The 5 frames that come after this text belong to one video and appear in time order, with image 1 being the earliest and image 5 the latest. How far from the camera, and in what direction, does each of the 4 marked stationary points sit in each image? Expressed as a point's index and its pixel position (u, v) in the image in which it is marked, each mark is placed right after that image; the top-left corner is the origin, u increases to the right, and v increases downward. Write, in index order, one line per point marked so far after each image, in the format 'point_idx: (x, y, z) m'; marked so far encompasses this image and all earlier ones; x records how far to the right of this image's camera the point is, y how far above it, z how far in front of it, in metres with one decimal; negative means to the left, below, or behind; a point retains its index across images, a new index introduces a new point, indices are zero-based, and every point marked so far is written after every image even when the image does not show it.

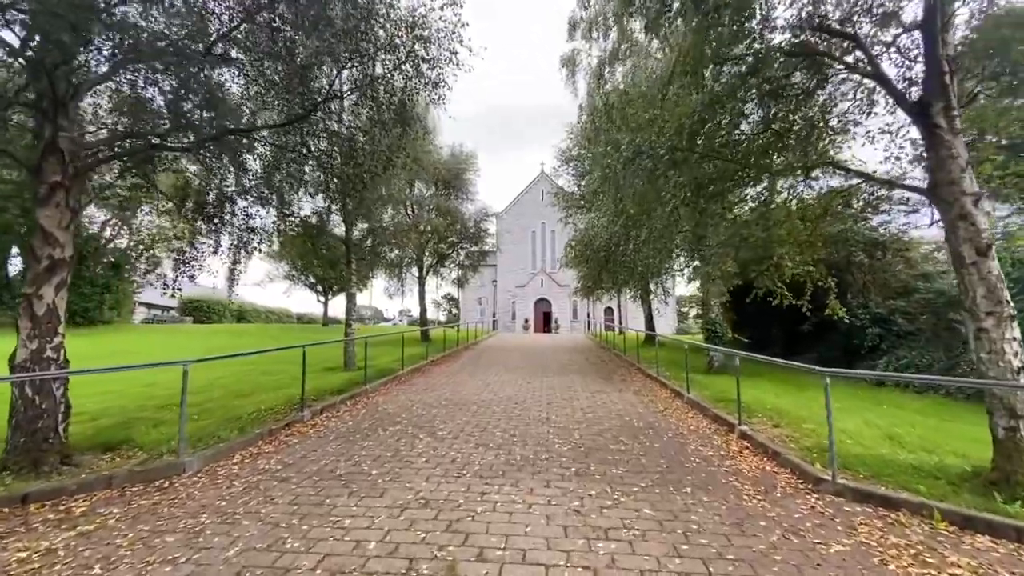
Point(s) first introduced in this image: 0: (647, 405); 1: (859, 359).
0: (+2.5, -2.2, +9.0) m
1: (+10.2, -2.1, +14.2) m
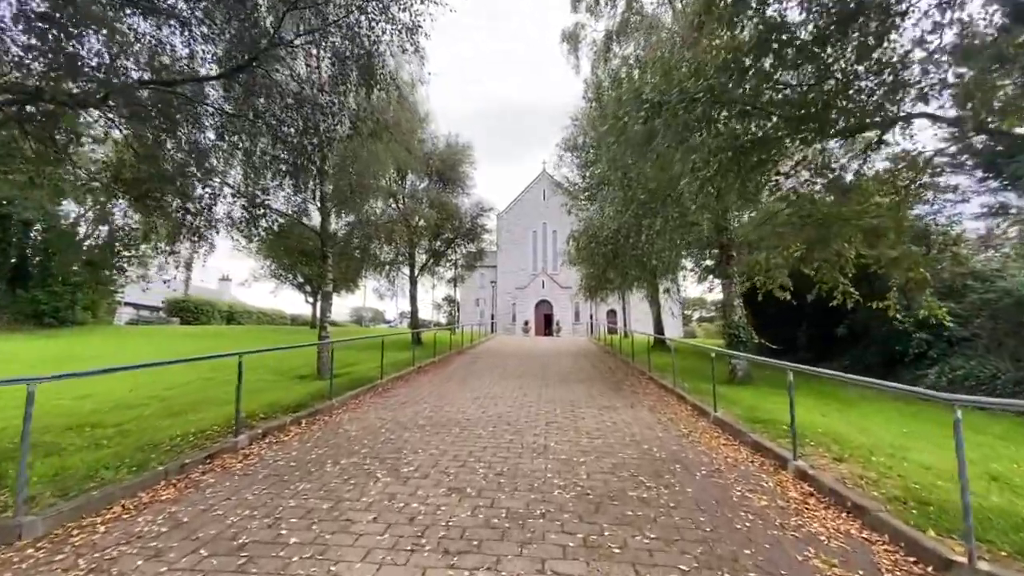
0: (+2.4, -2.1, +7.4) m
1: (+10.0, -2.1, +12.5) m
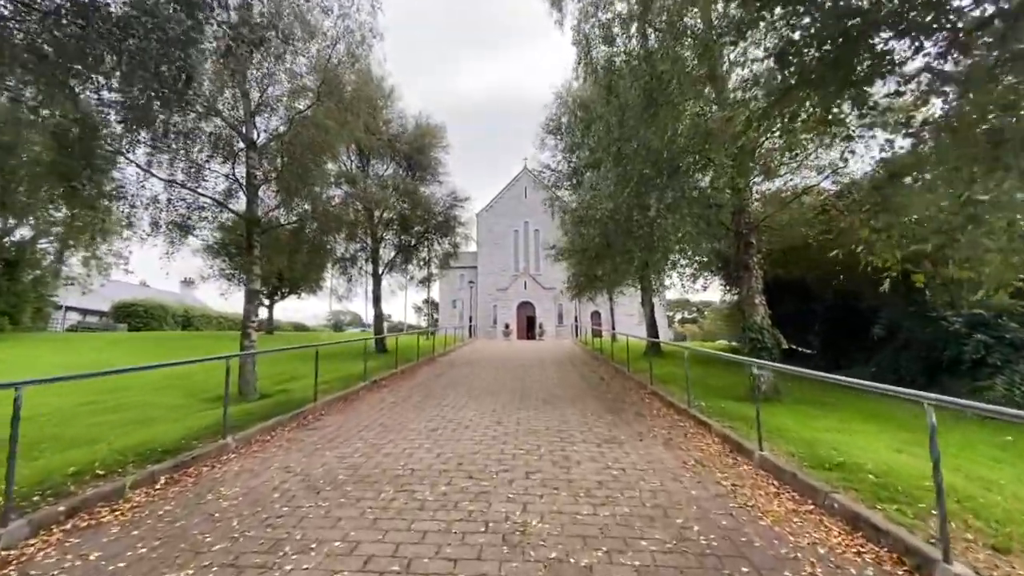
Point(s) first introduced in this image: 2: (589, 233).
0: (+2.0, -2.0, +5.1) m
1: (+9.5, -1.9, +10.5) m
2: (+2.2, +1.6, +13.7) m
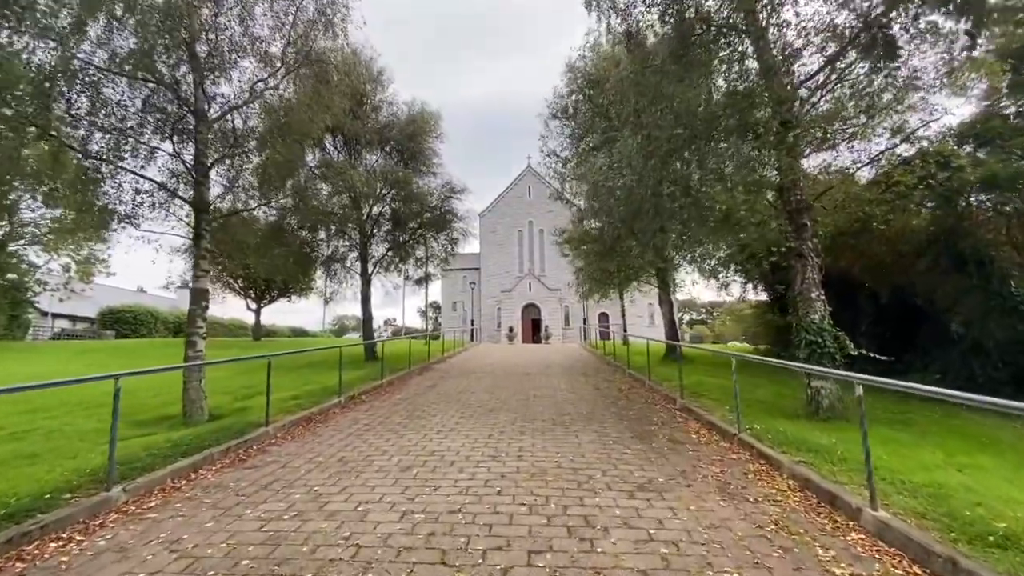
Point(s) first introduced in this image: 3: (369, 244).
0: (+1.9, -1.9, +3.3) m
1: (+9.5, -1.7, +8.6) m
2: (+2.2, +1.6, +11.9) m
3: (-5.4, +1.6, +18.2) m
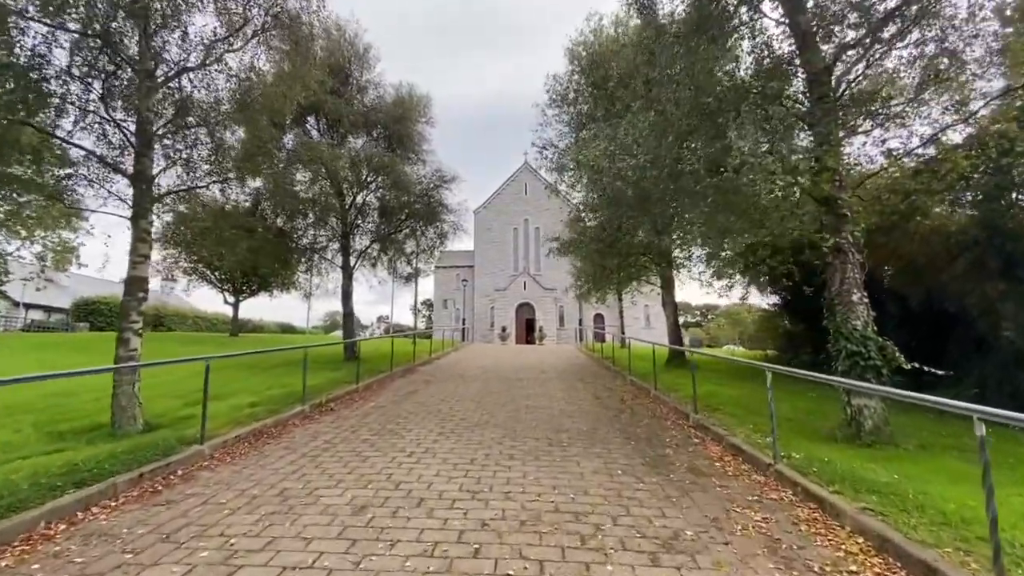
0: (+1.8, -1.8, +2.1) m
1: (+9.3, -1.9, +7.6) m
2: (+2.1, +1.7, +10.8) m
3: (-5.6, +1.8, +17.0) m
